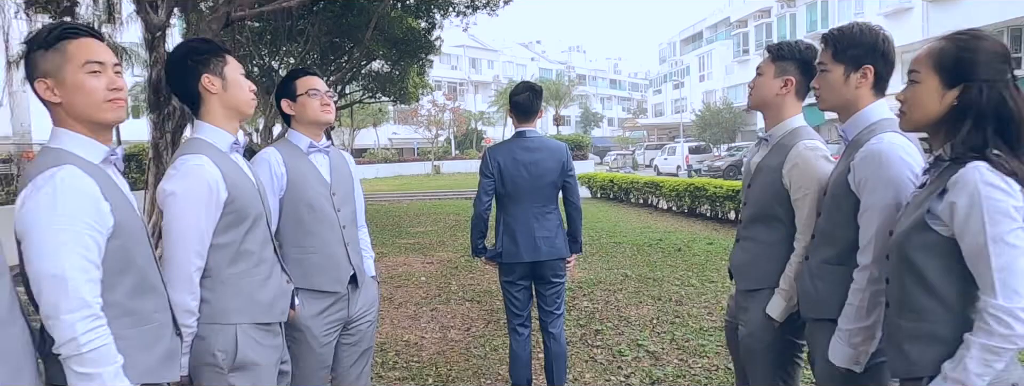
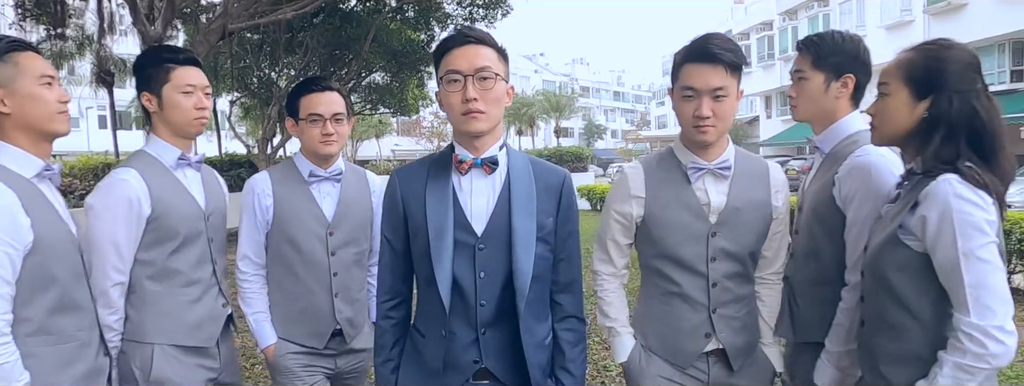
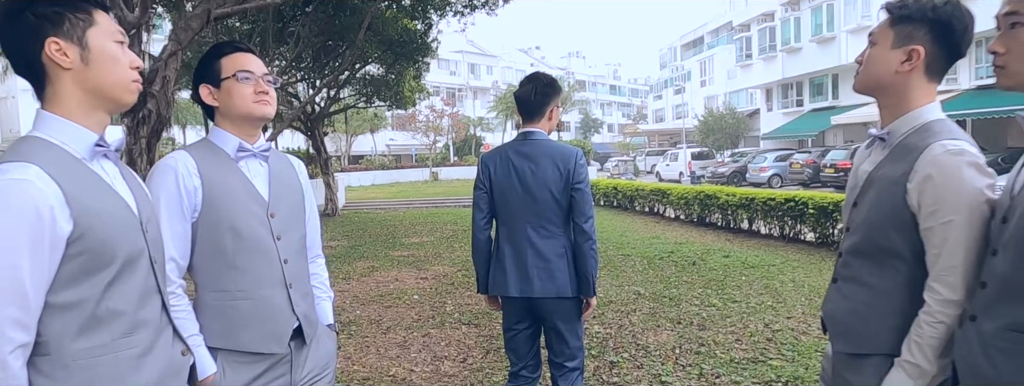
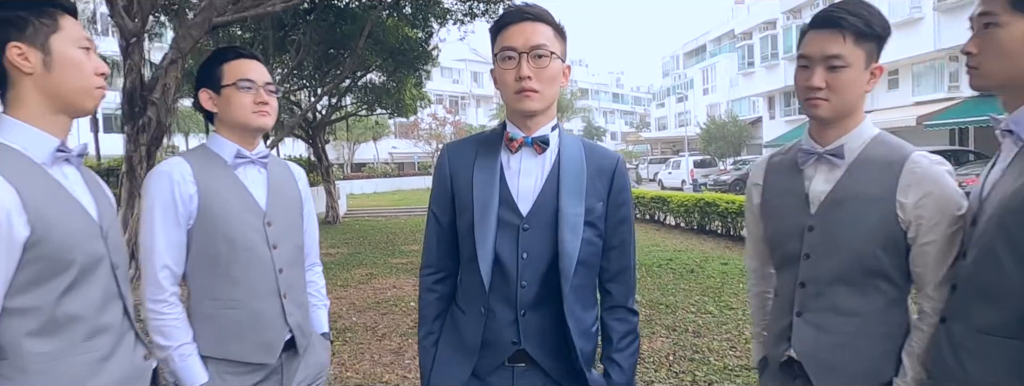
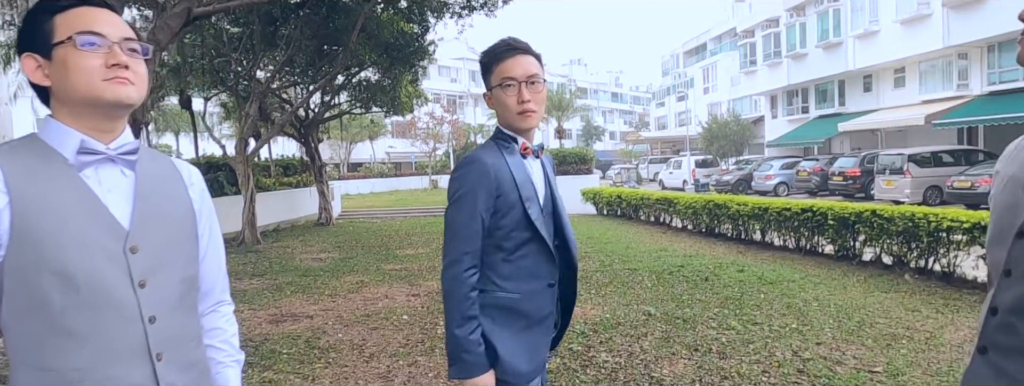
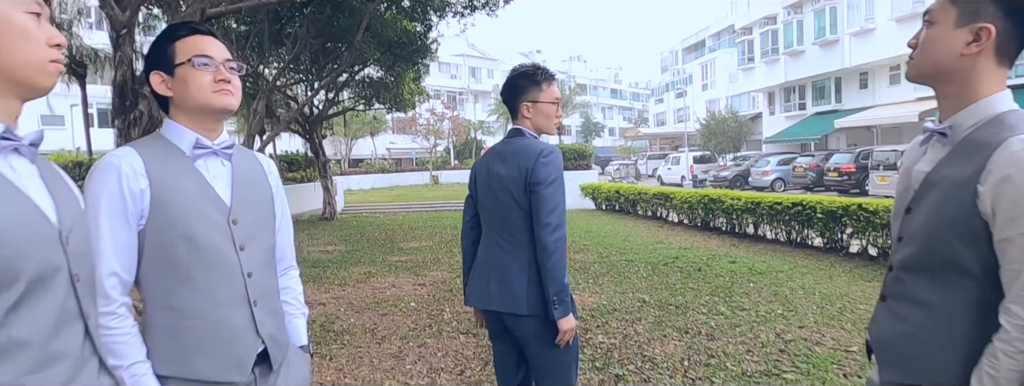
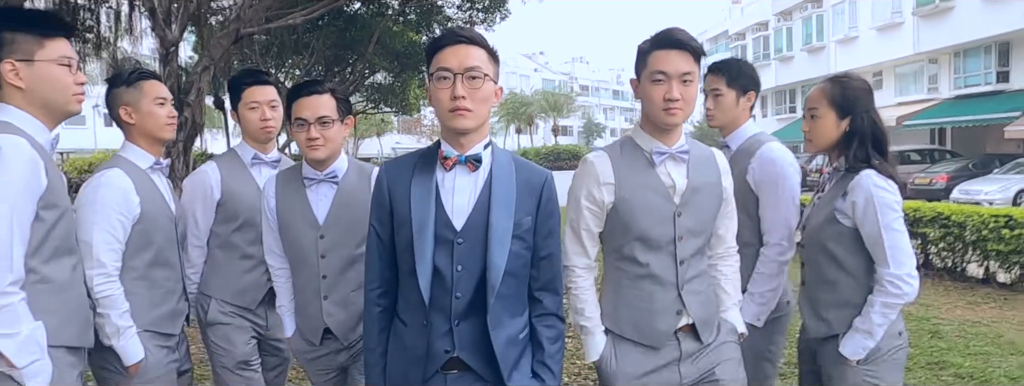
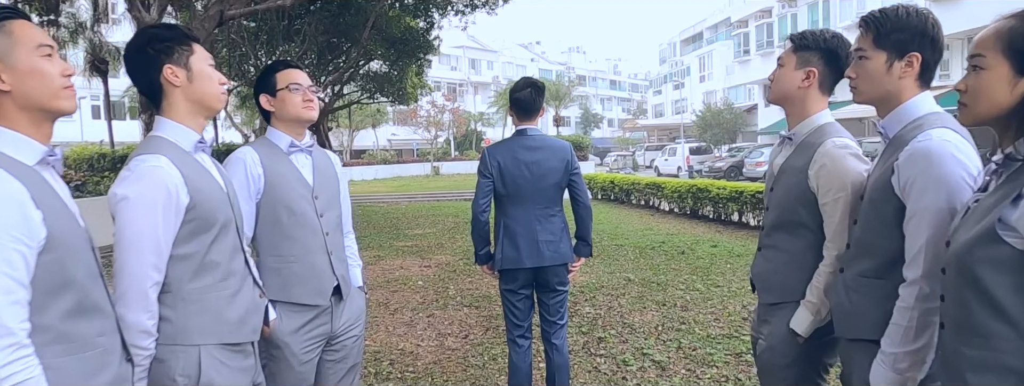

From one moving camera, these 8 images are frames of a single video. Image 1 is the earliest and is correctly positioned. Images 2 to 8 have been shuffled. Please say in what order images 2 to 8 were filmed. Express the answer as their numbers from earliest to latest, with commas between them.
8, 3, 6, 5, 4, 2, 7
